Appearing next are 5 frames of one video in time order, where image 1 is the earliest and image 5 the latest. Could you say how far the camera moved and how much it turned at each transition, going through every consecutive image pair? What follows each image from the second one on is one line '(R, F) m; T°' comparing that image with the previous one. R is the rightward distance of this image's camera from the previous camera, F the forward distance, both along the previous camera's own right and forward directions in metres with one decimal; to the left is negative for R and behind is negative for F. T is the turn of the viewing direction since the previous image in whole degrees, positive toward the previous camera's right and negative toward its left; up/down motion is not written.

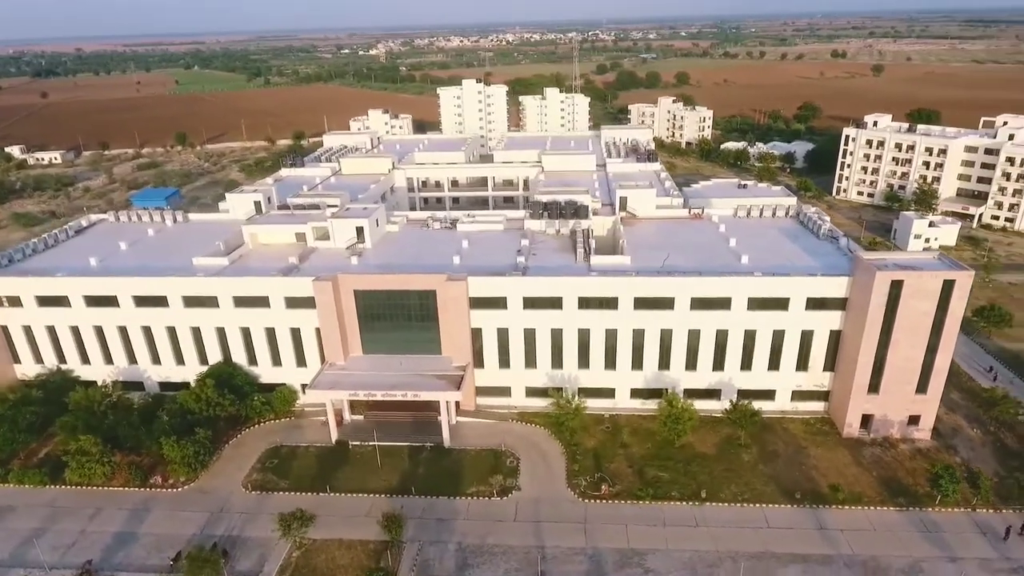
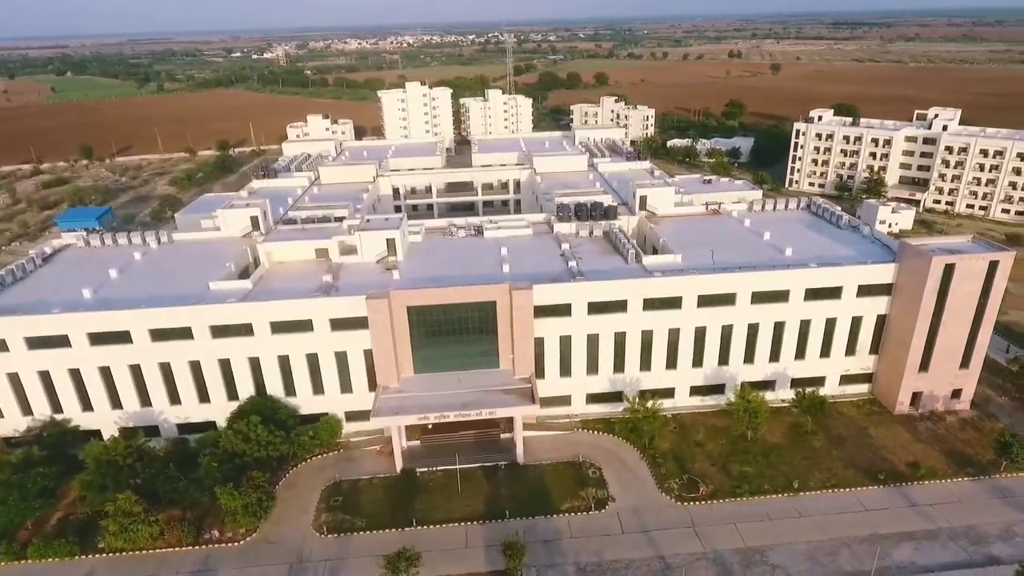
(-9.4, +2.0) m; +8°
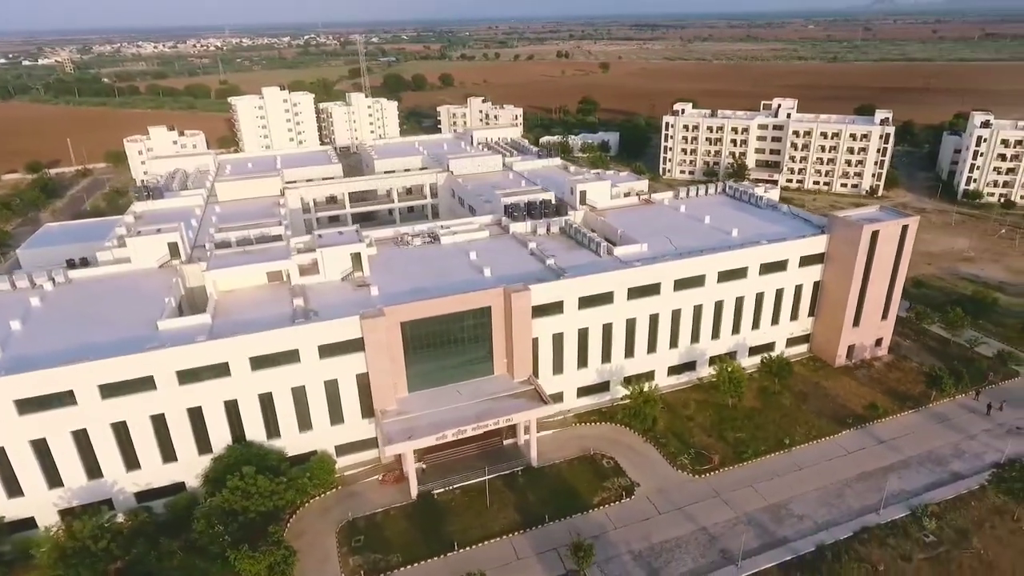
(-8.9, +1.7) m; +14°
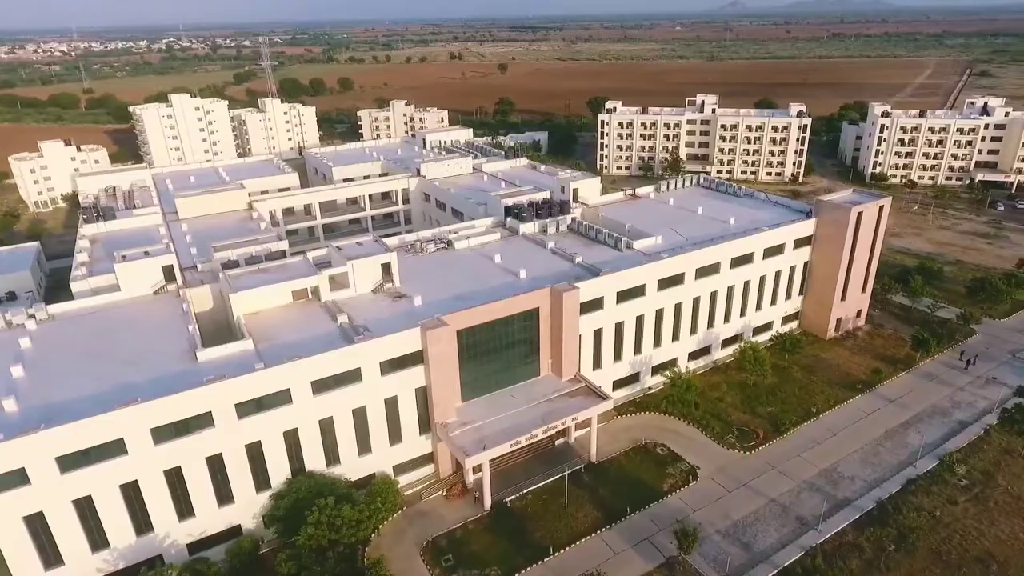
(-9.1, +1.0) m; +10°
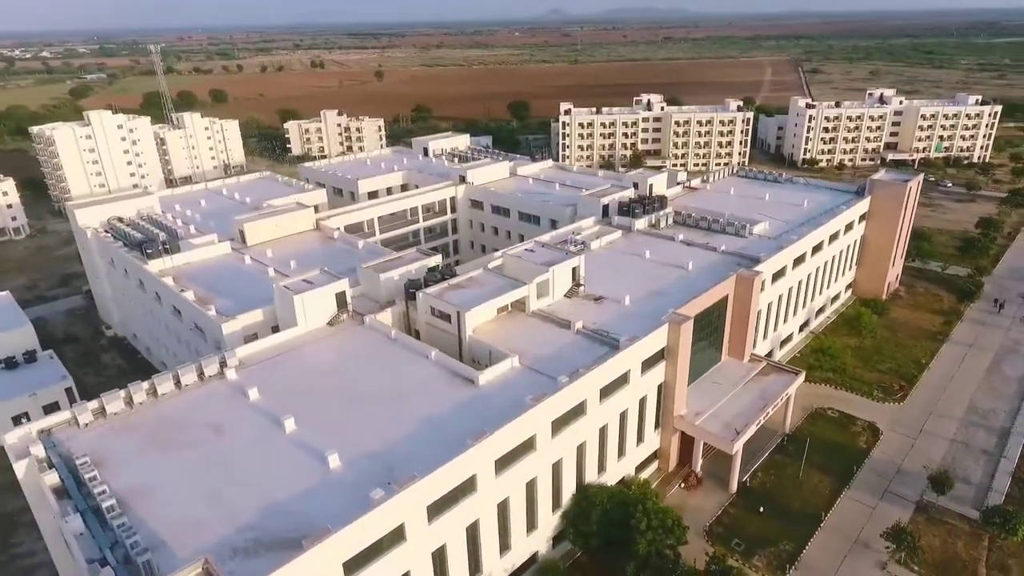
(-20.5, +2.5) m; +14°
